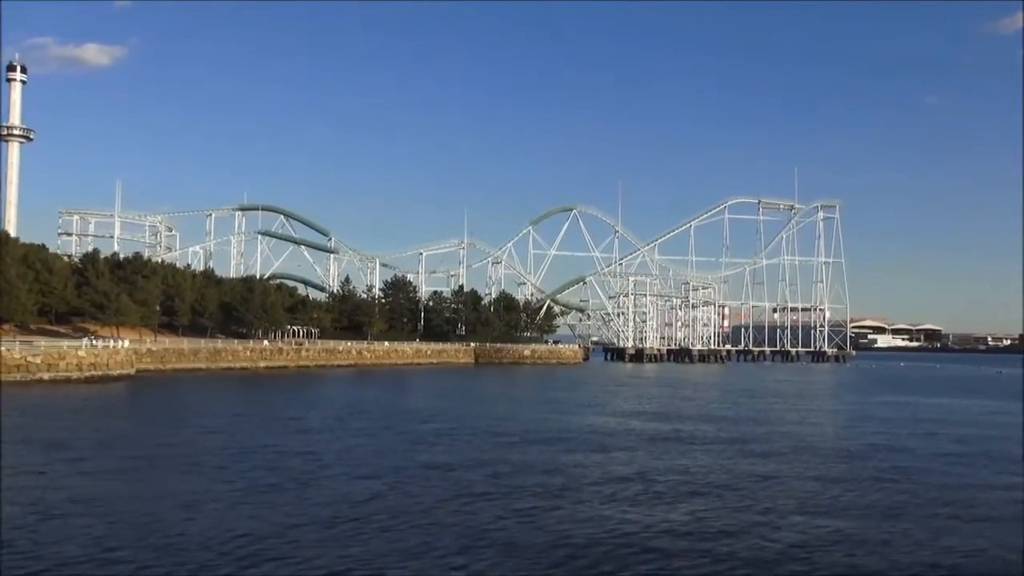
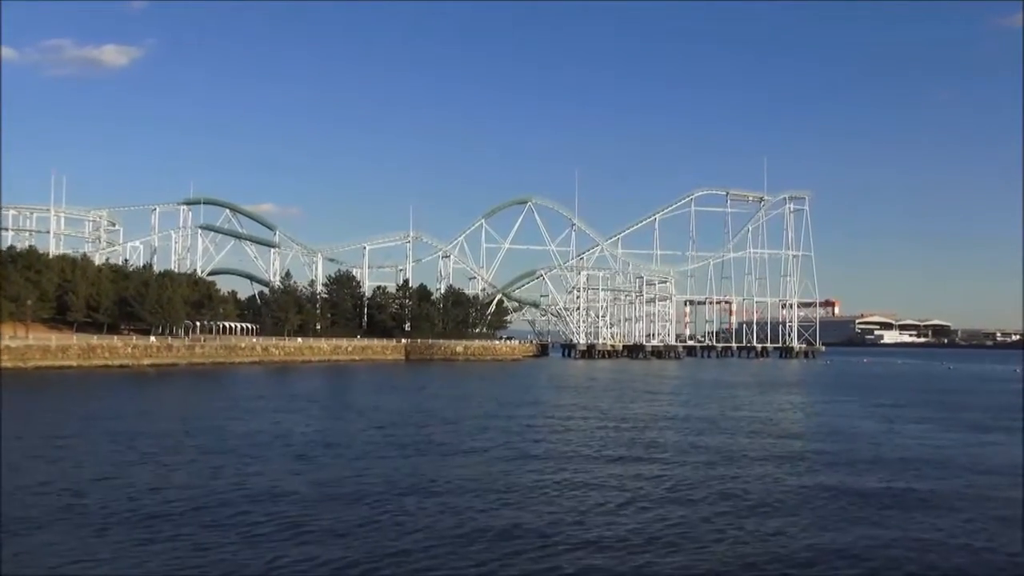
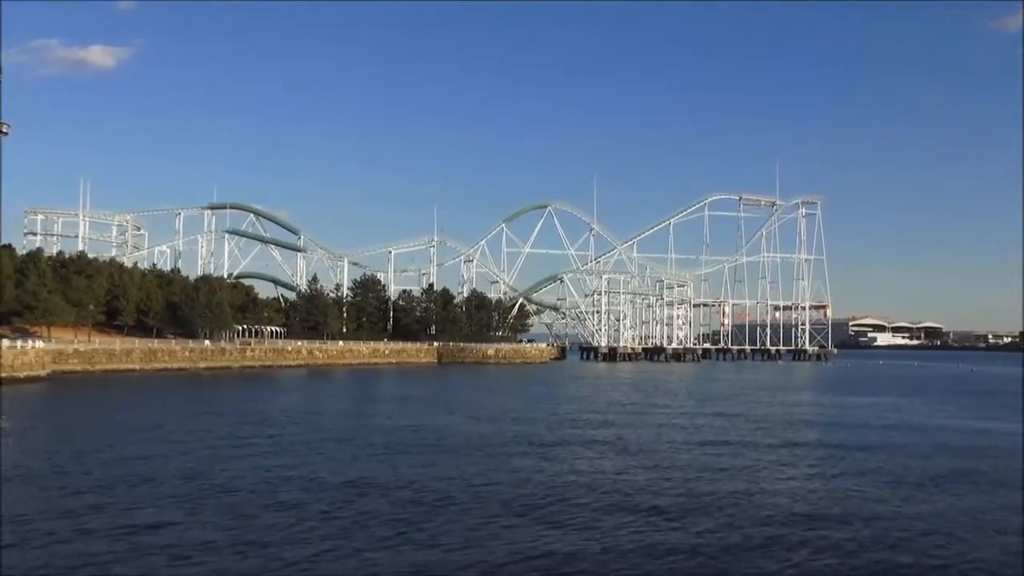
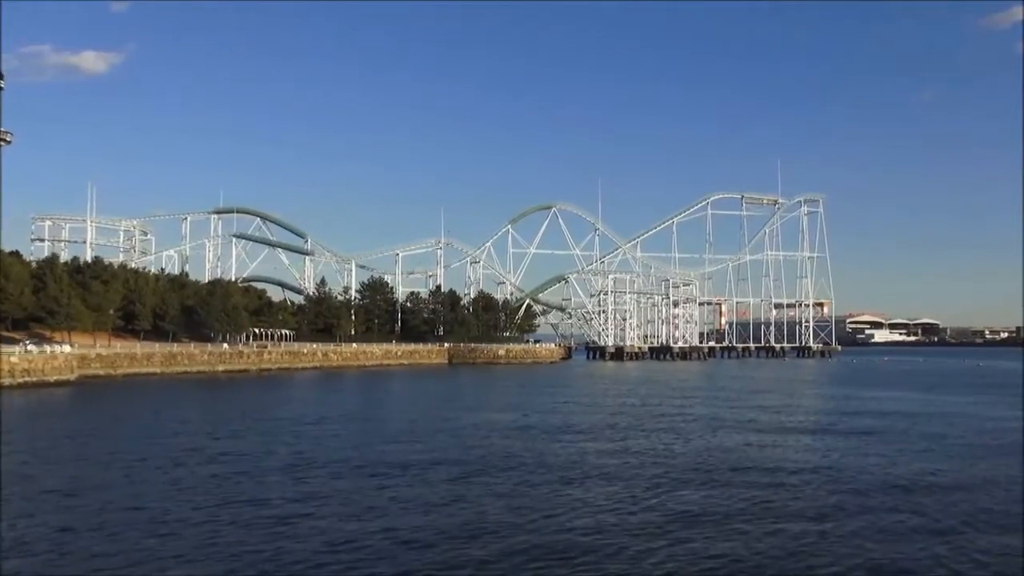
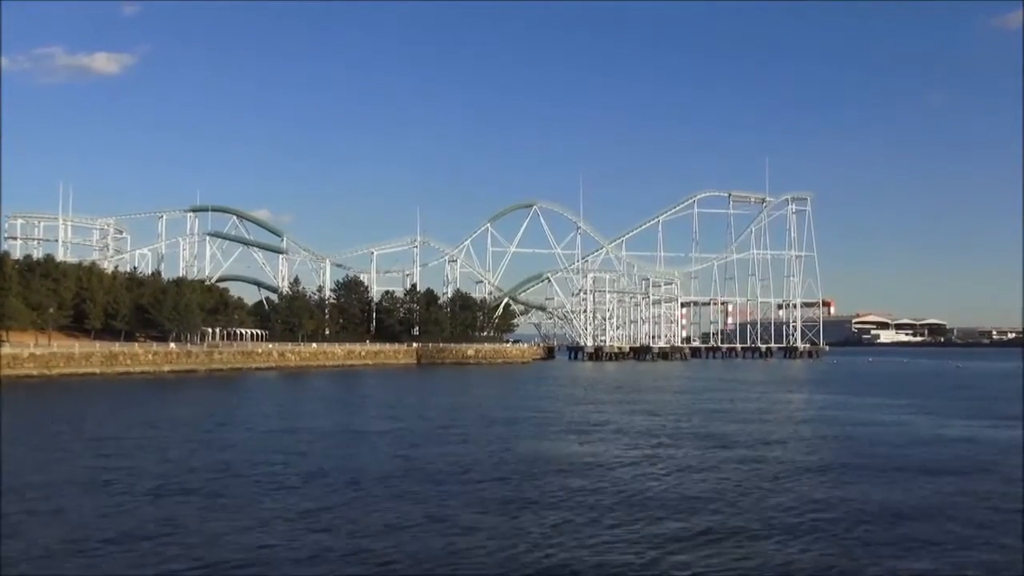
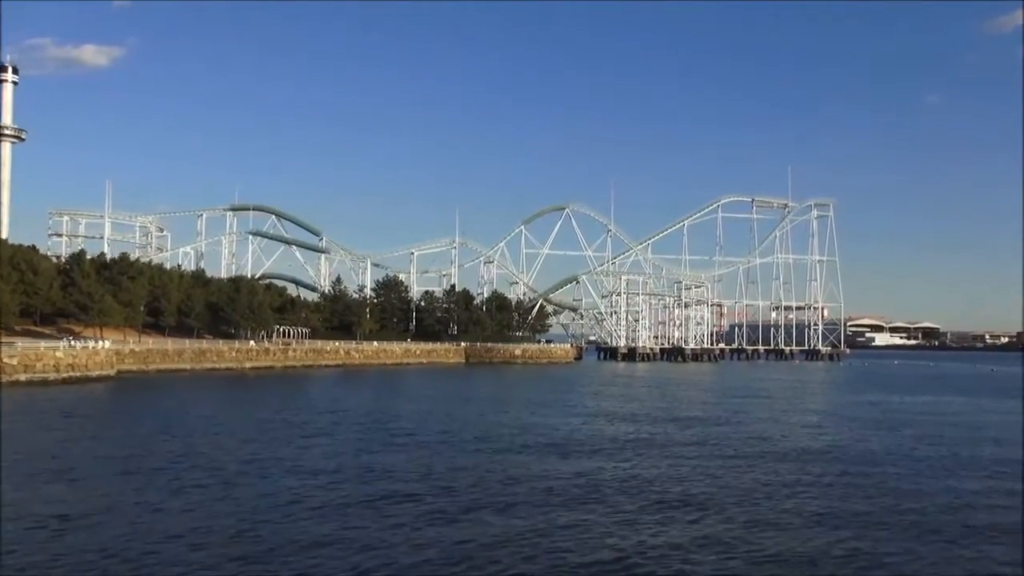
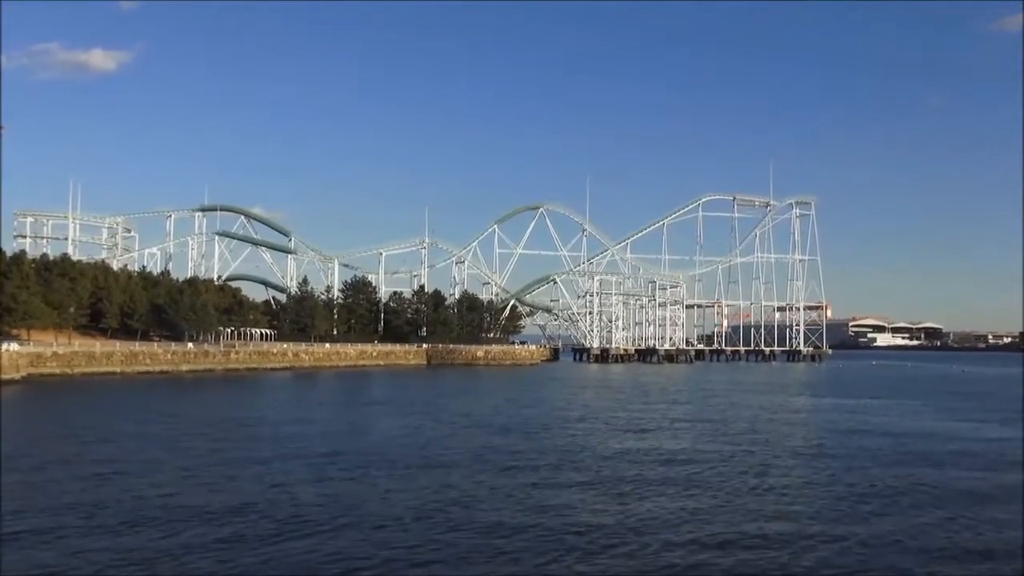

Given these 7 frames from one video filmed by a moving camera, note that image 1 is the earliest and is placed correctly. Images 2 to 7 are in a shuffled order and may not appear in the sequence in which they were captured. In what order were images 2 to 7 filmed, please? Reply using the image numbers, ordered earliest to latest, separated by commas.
6, 4, 3, 7, 5, 2
